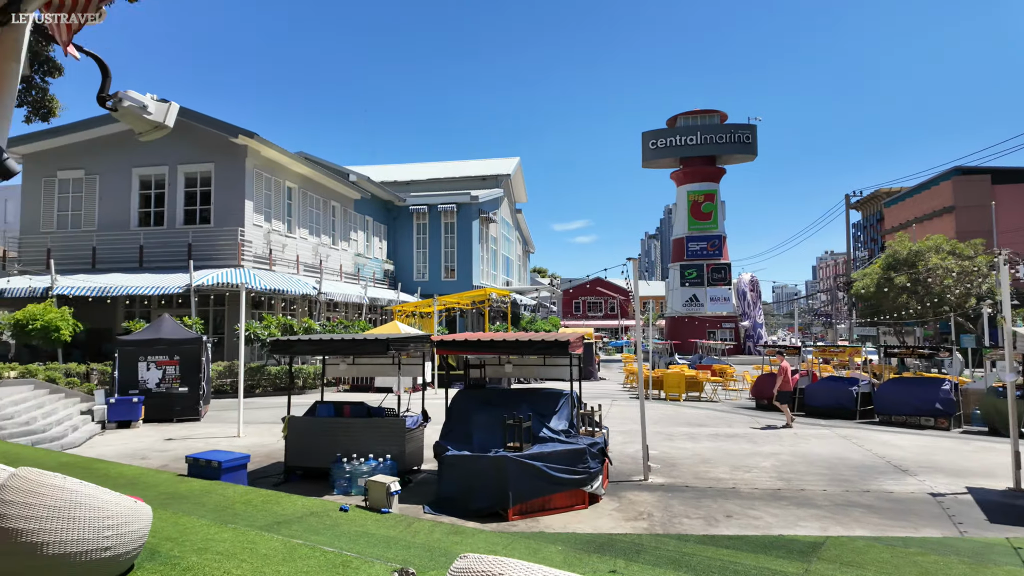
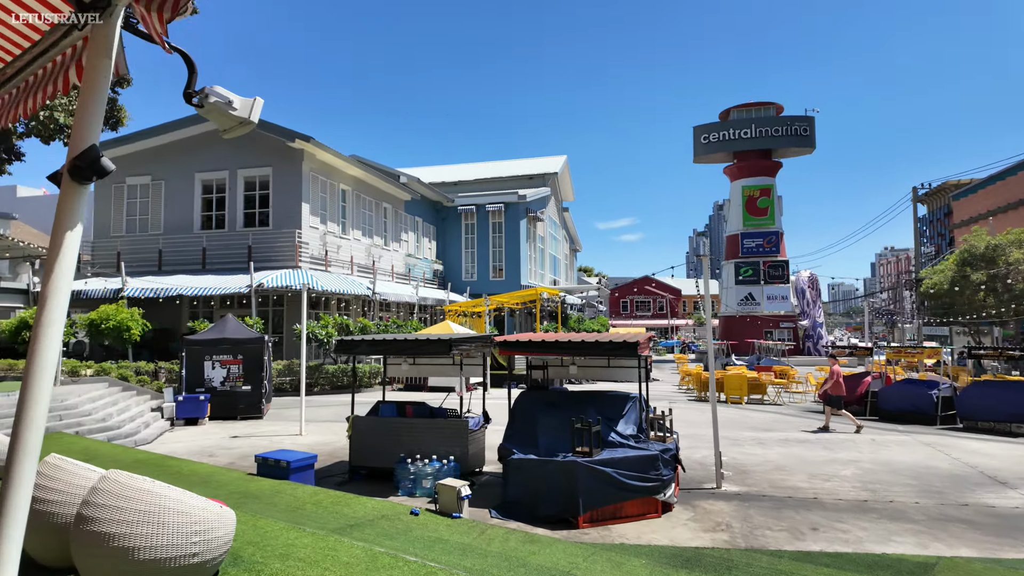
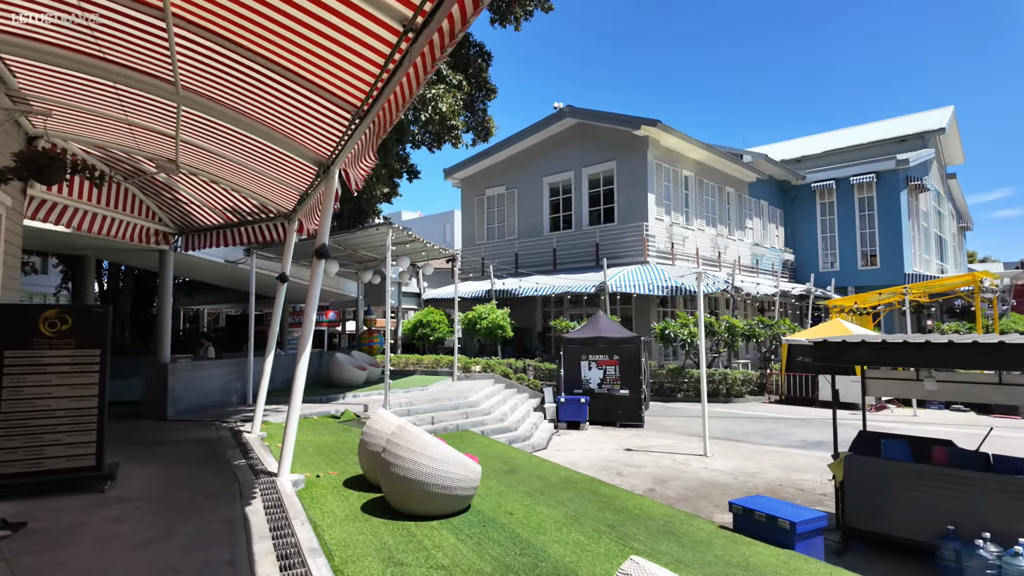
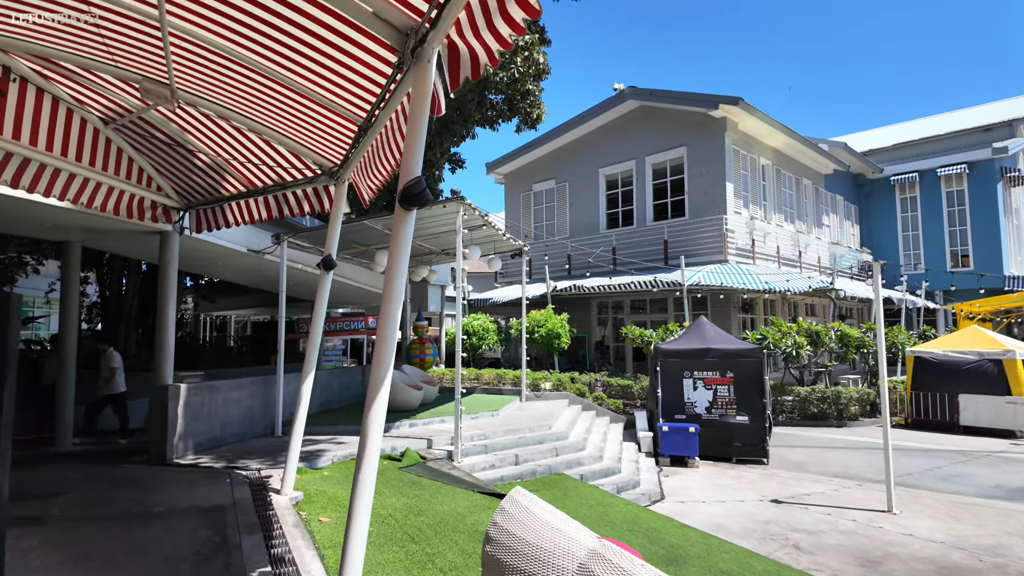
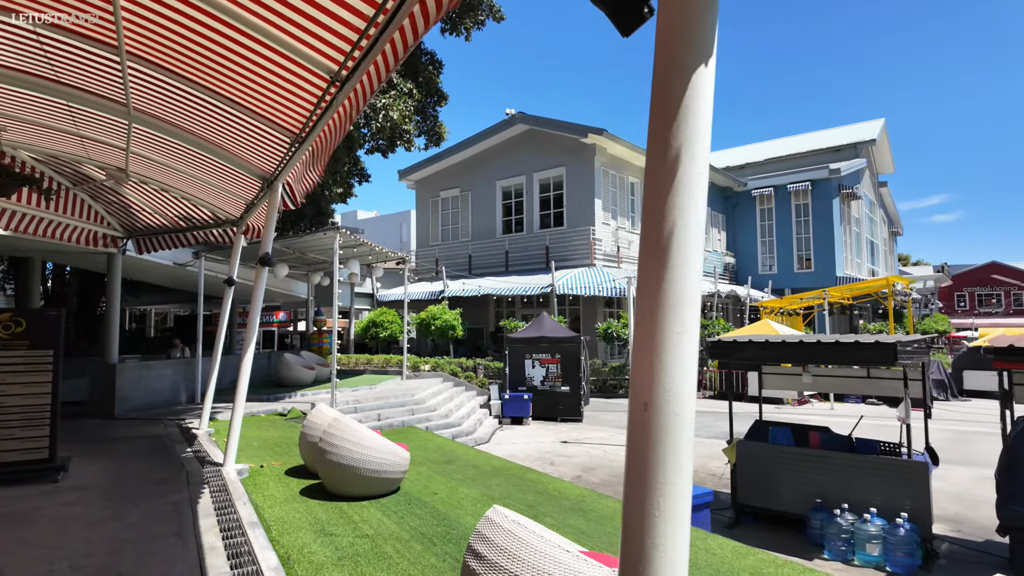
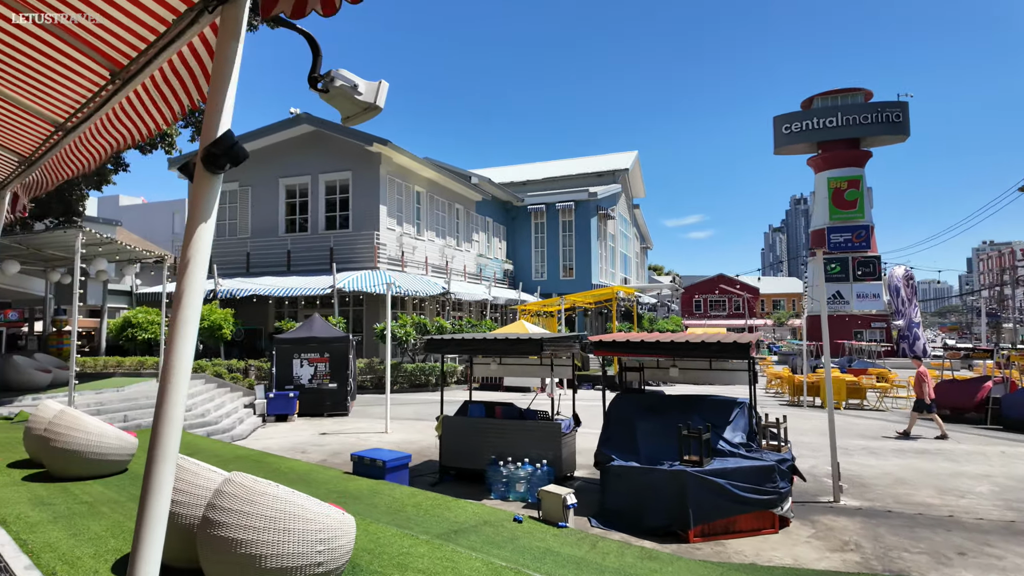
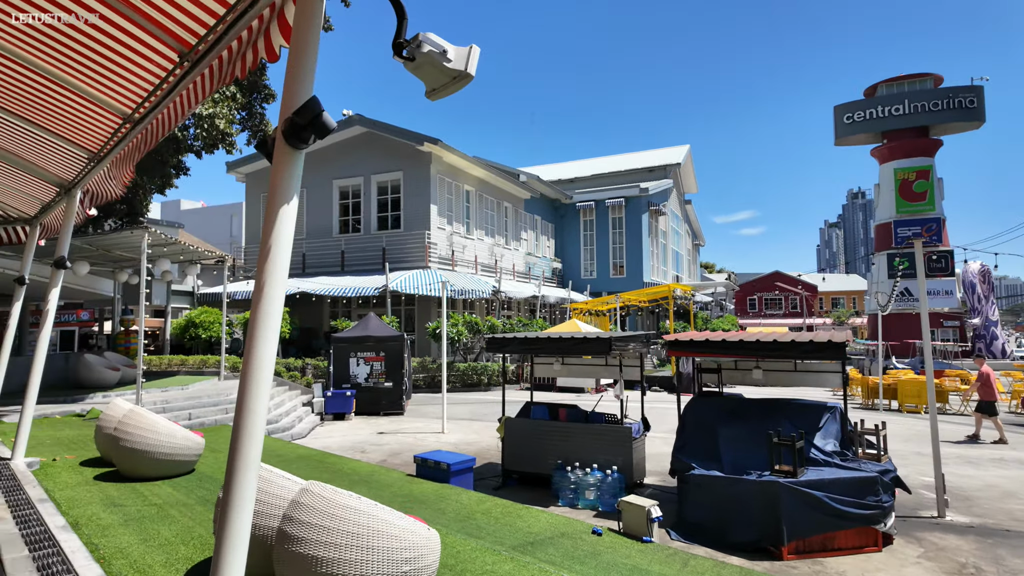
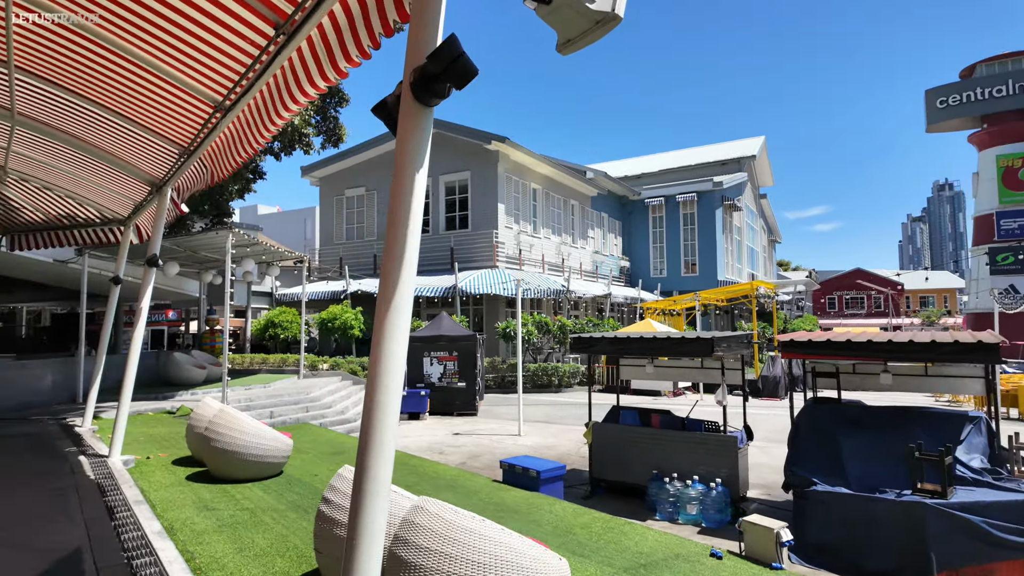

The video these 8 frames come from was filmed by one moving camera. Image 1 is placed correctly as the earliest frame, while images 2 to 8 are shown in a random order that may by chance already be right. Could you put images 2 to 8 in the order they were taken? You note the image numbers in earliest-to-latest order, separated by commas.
2, 6, 7, 8, 5, 3, 4
